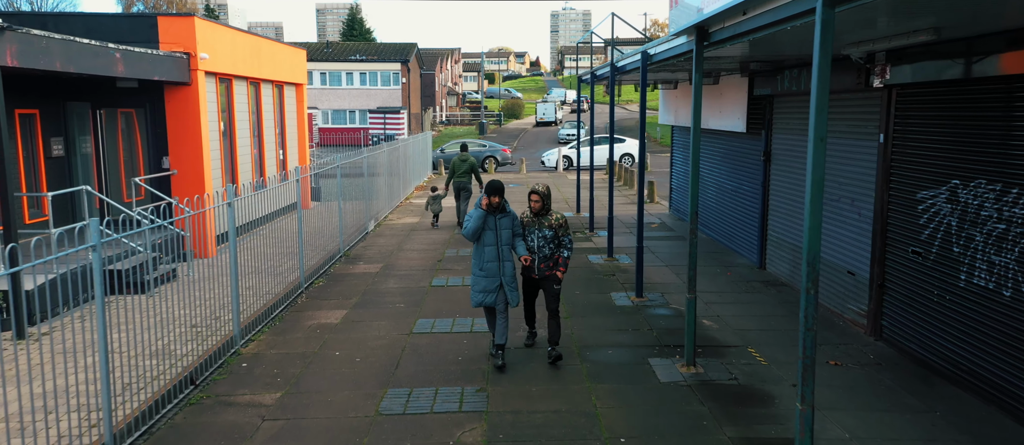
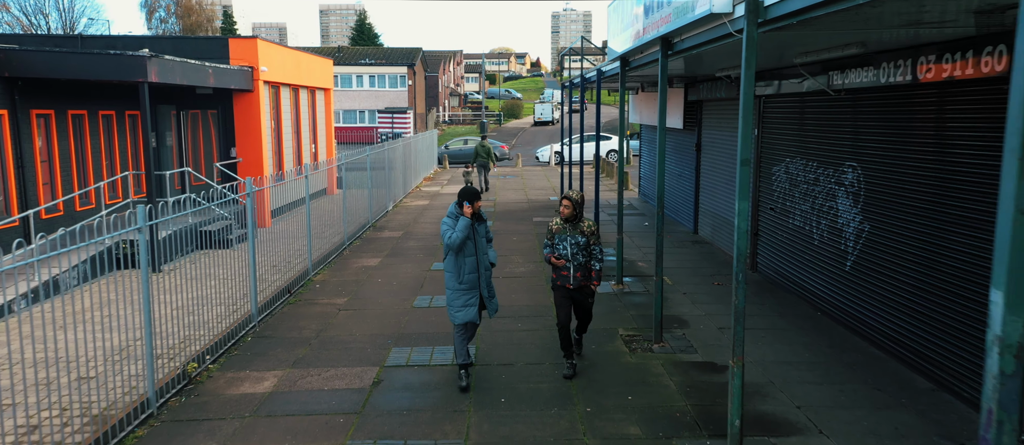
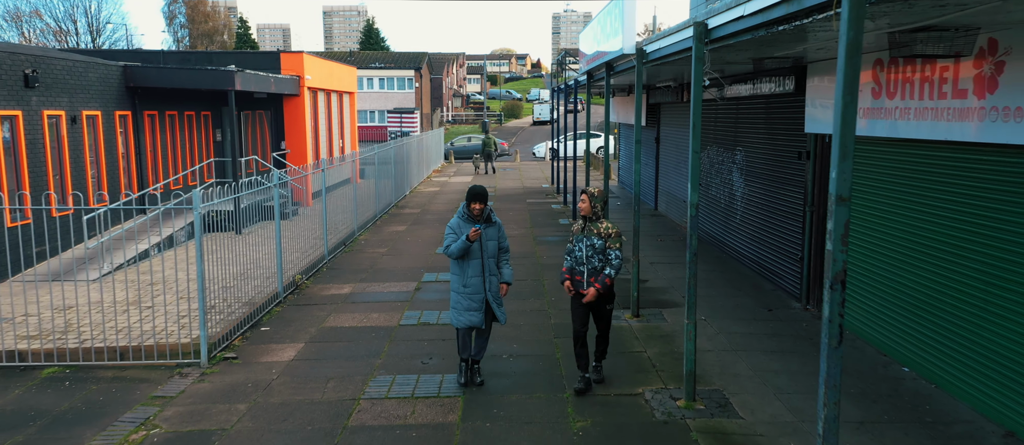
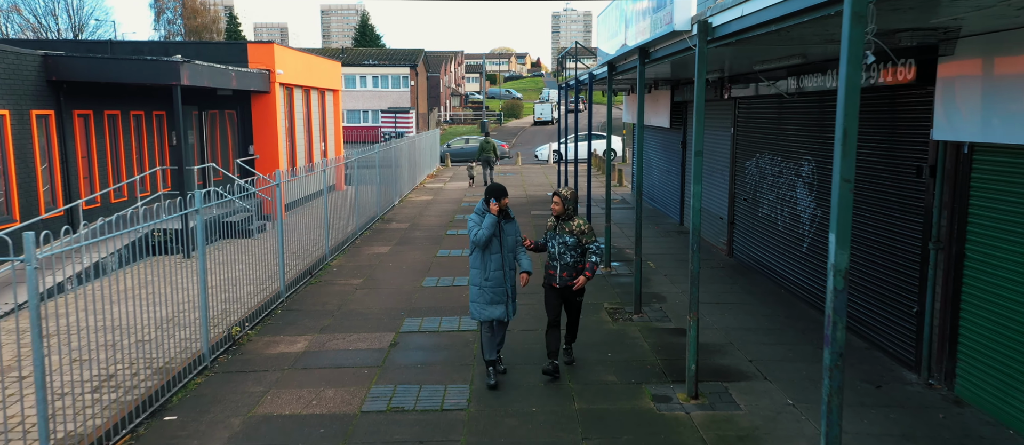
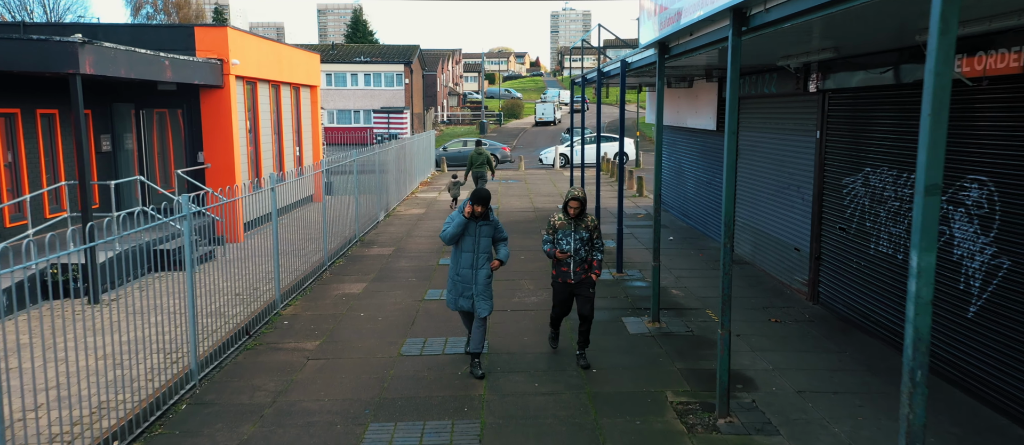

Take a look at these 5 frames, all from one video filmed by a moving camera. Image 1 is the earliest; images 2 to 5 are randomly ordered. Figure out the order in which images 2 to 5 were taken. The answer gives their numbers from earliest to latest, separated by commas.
5, 2, 4, 3
